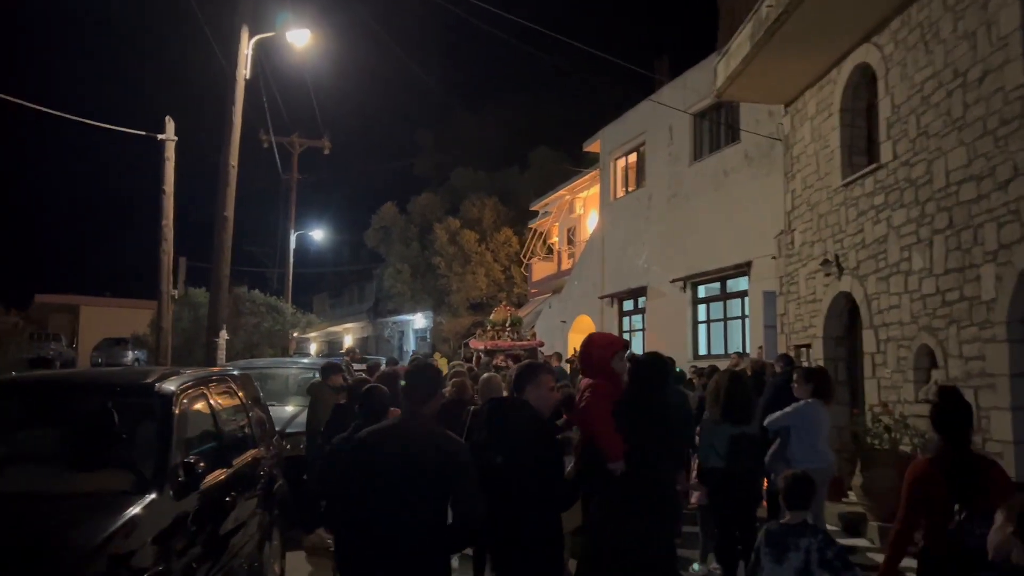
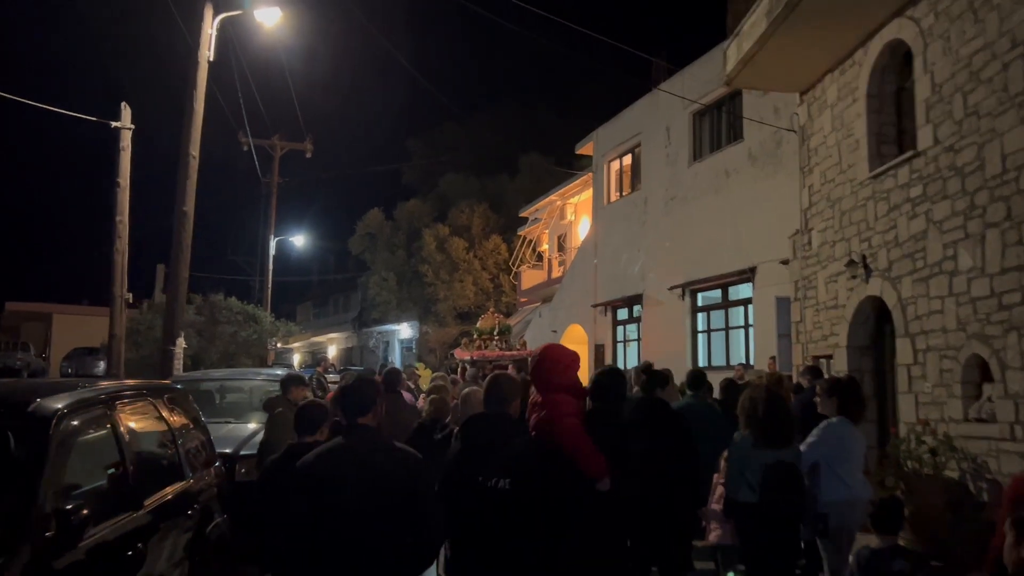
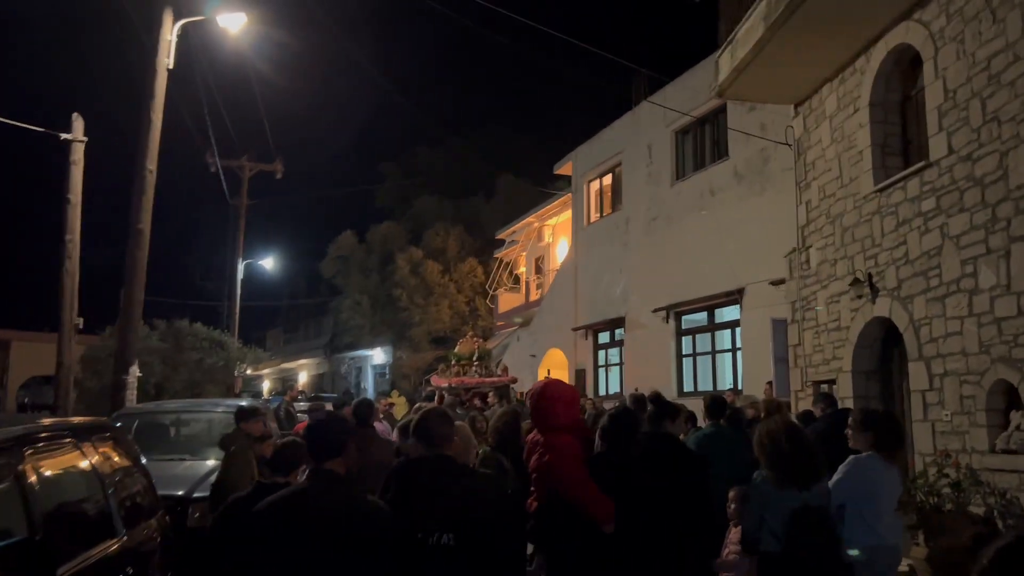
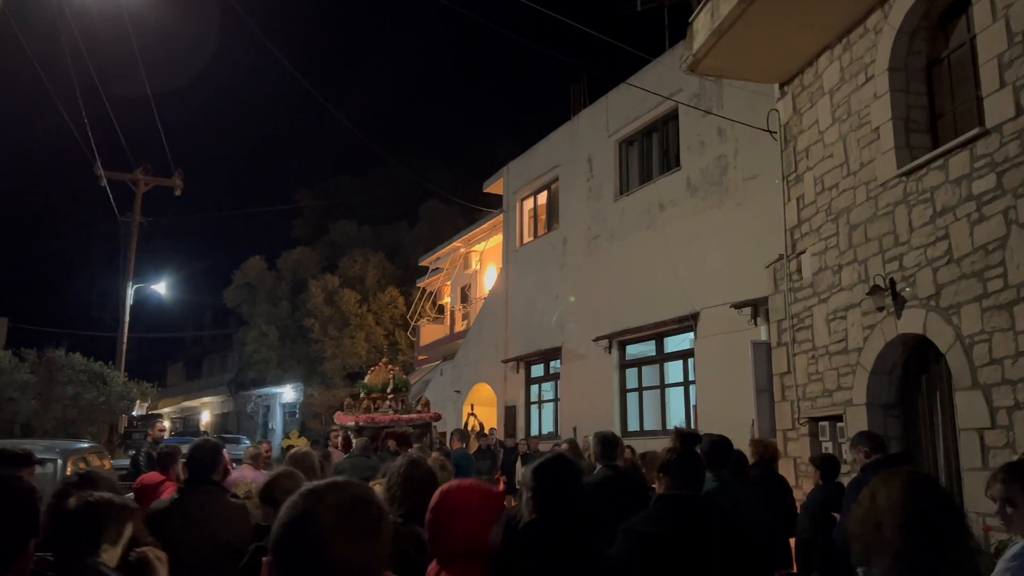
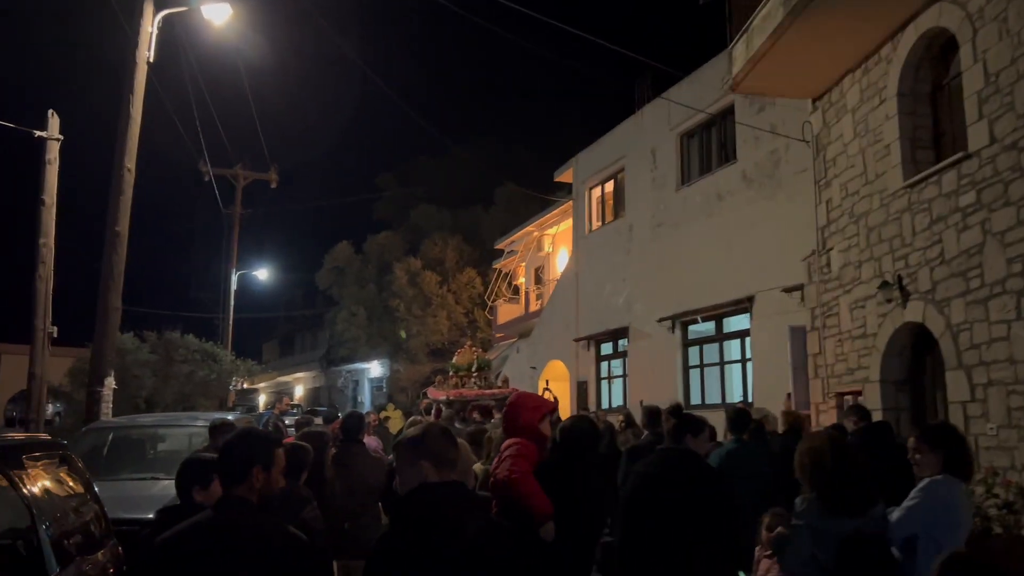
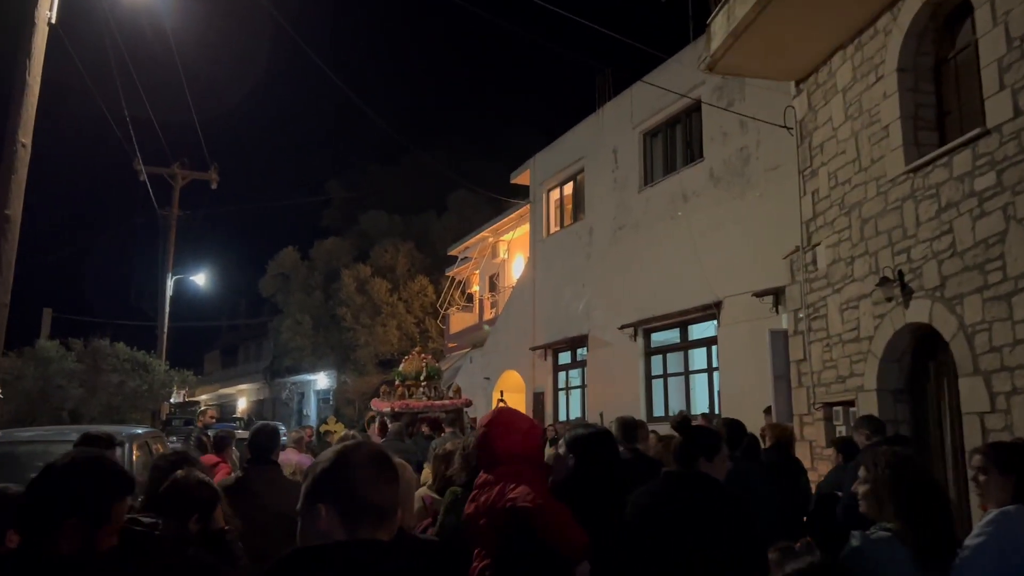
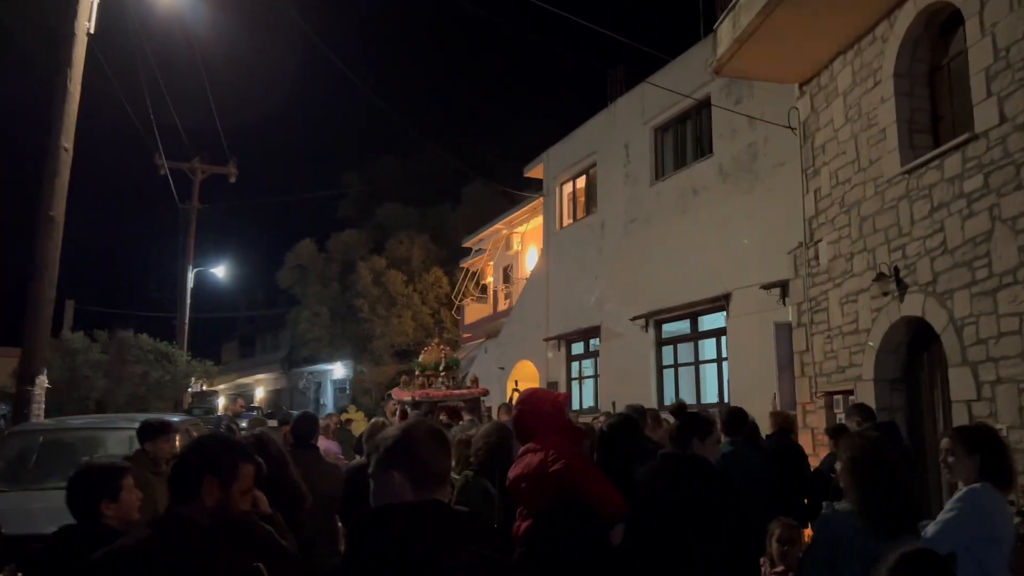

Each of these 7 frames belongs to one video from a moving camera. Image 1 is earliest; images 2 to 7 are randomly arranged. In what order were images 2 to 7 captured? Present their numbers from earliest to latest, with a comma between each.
2, 3, 5, 7, 6, 4
